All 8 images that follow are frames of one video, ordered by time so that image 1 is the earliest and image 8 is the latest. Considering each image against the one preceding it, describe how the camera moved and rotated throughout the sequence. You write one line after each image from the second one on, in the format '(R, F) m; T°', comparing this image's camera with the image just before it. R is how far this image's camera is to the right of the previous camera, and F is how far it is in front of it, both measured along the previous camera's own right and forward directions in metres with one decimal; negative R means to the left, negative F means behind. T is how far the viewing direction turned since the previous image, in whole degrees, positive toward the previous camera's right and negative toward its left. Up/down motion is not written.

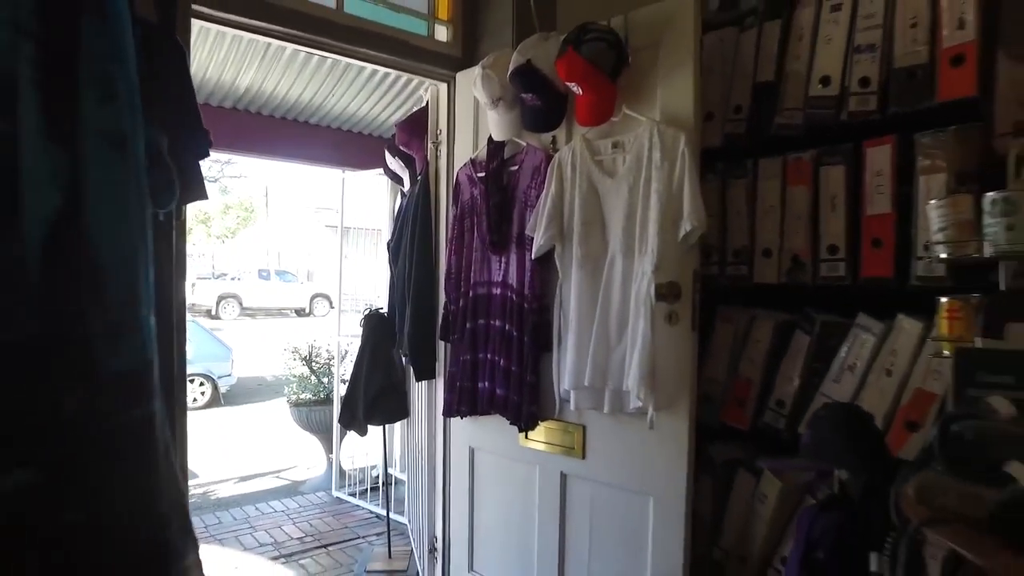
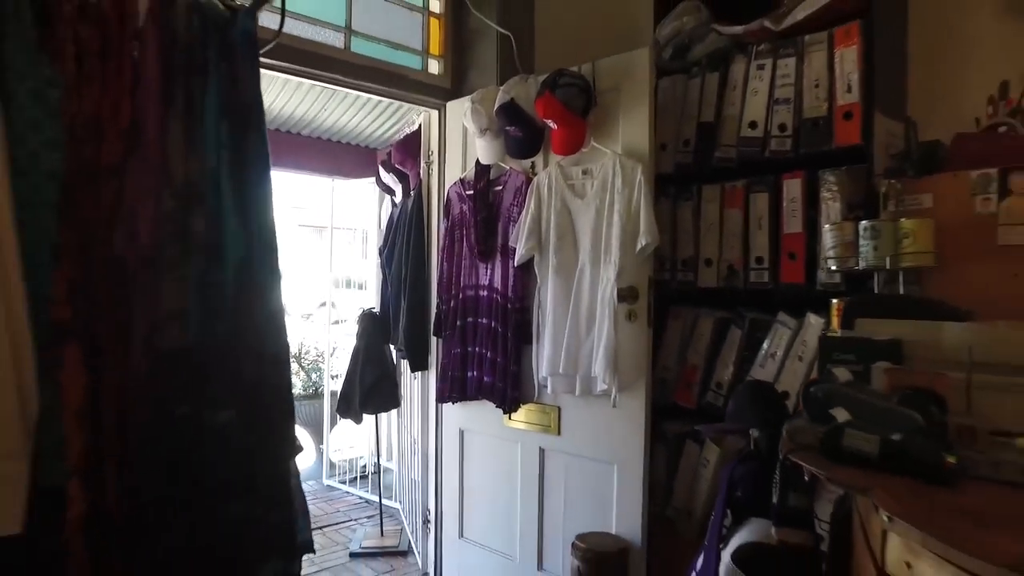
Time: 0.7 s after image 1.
(0.0, -0.3) m; +2°
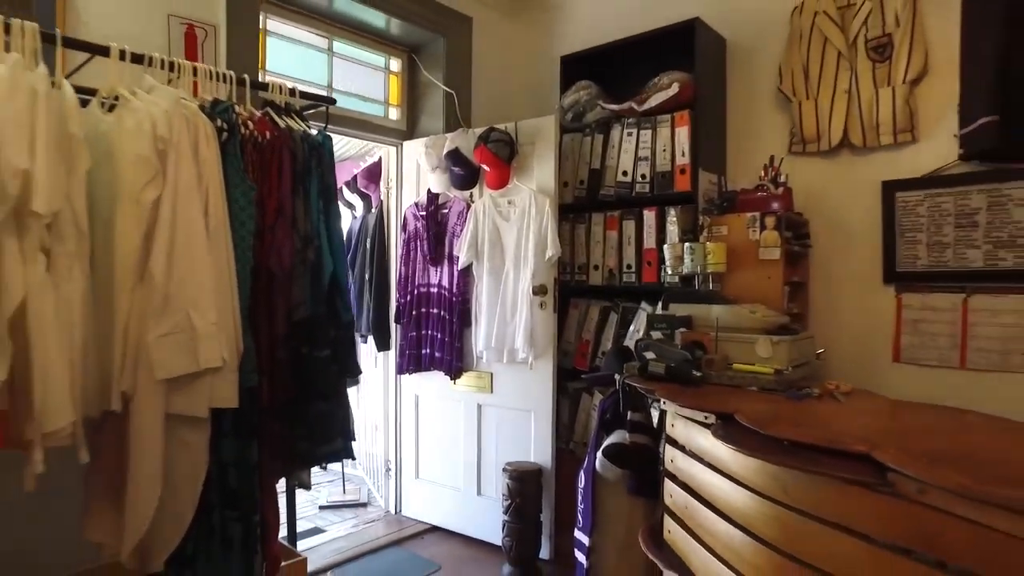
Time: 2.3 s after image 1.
(-0.1, -0.8) m; +6°
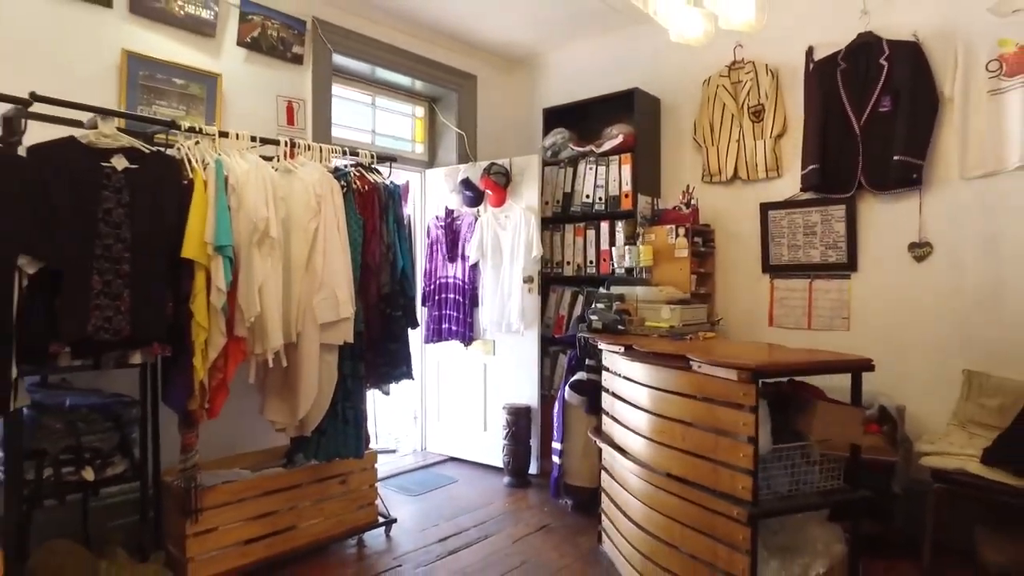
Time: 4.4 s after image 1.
(0.0, -1.1) m; 0°
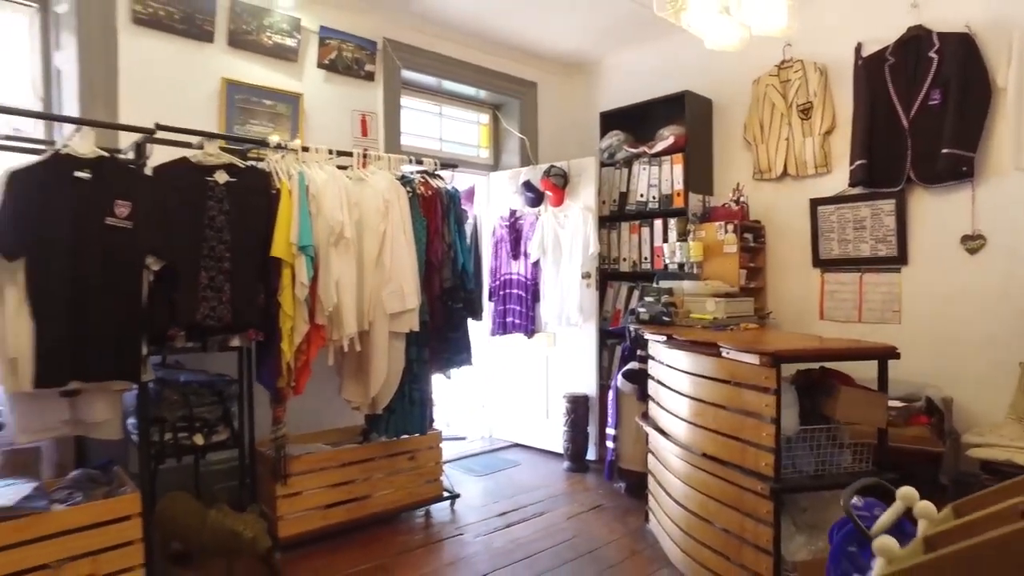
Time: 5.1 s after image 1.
(+0.1, -0.2) m; -7°
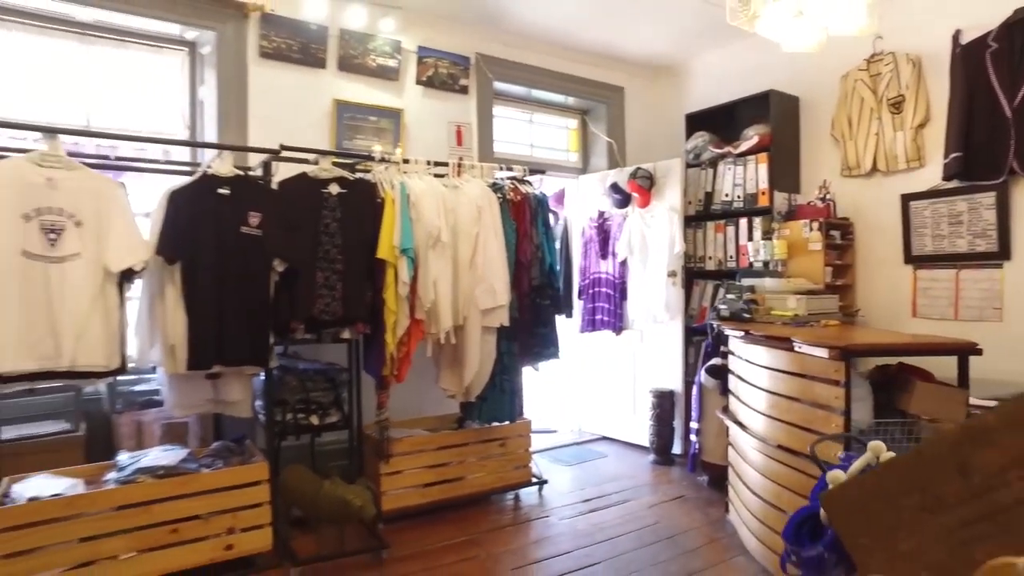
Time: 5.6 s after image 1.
(+0.1, -0.2) m; -8°
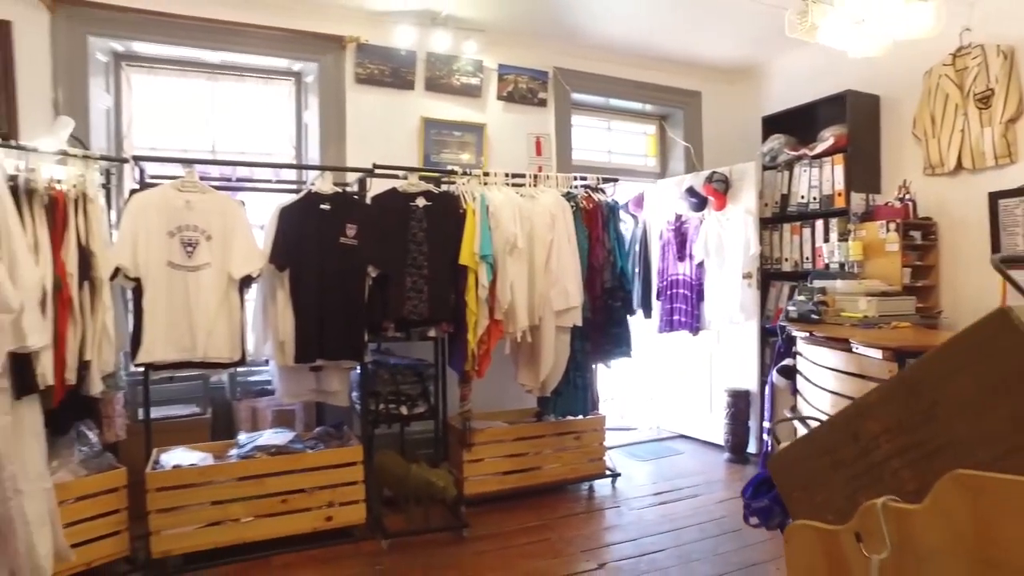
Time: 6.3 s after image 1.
(+0.1, -0.2) m; -8°
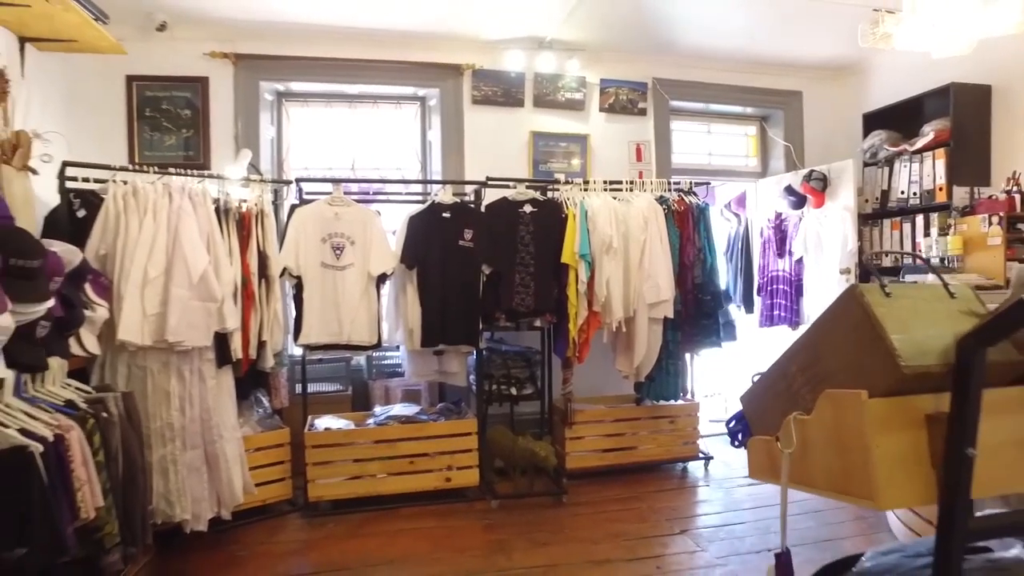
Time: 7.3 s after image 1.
(+0.1, -0.4) m; -10°
